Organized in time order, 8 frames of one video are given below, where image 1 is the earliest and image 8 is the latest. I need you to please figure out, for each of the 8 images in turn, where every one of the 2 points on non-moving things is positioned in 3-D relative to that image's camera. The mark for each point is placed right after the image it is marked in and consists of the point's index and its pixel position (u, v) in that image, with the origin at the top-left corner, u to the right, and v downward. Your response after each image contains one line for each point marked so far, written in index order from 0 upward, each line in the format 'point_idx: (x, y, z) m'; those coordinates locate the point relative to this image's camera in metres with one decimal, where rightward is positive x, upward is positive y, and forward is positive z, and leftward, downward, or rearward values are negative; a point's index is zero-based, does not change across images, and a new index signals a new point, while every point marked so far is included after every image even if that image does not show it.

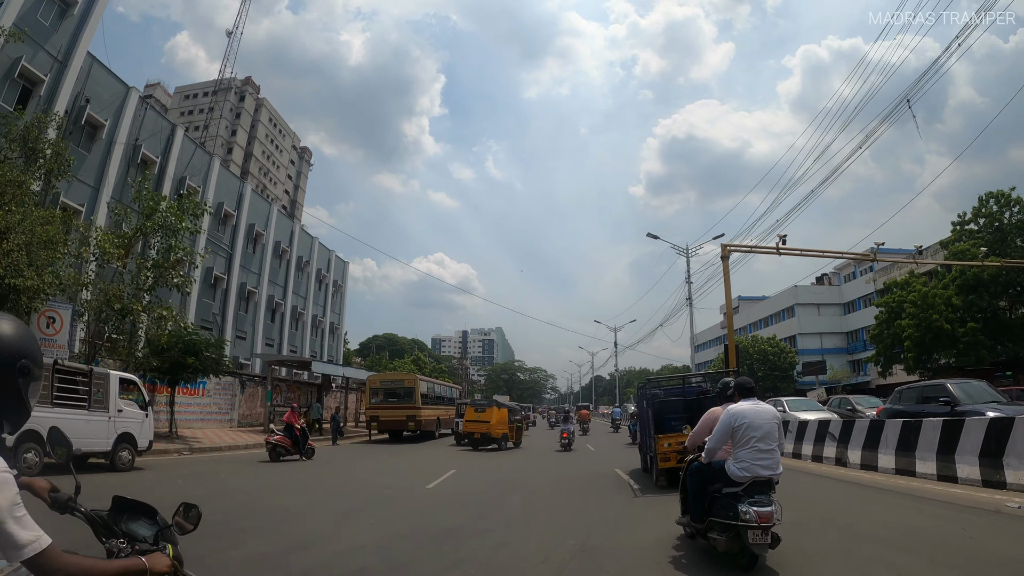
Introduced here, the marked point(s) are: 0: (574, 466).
0: (+1.4, -3.7, +12.1) m
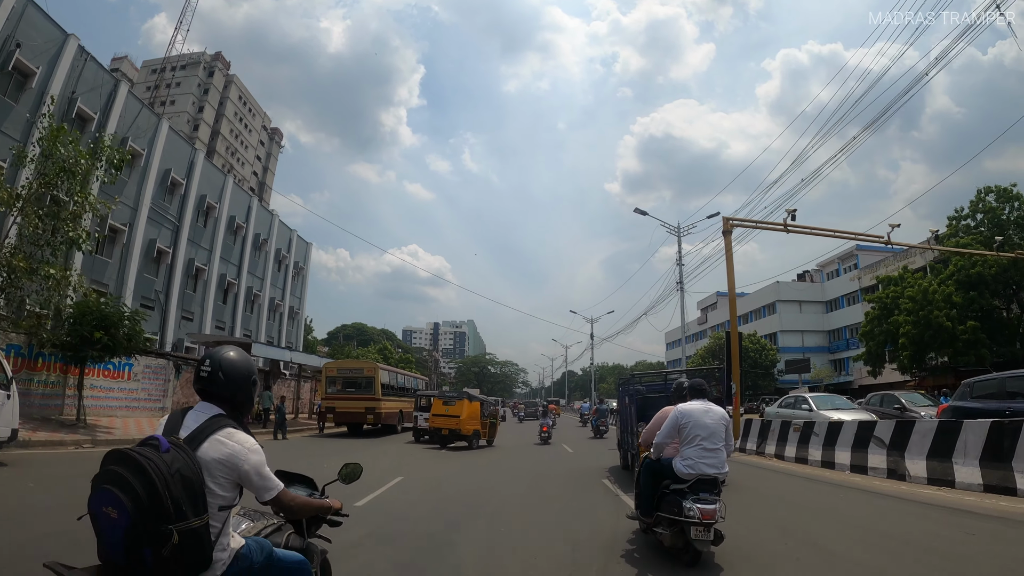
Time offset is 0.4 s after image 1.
0: (+0.8, -3.5, +11.5) m
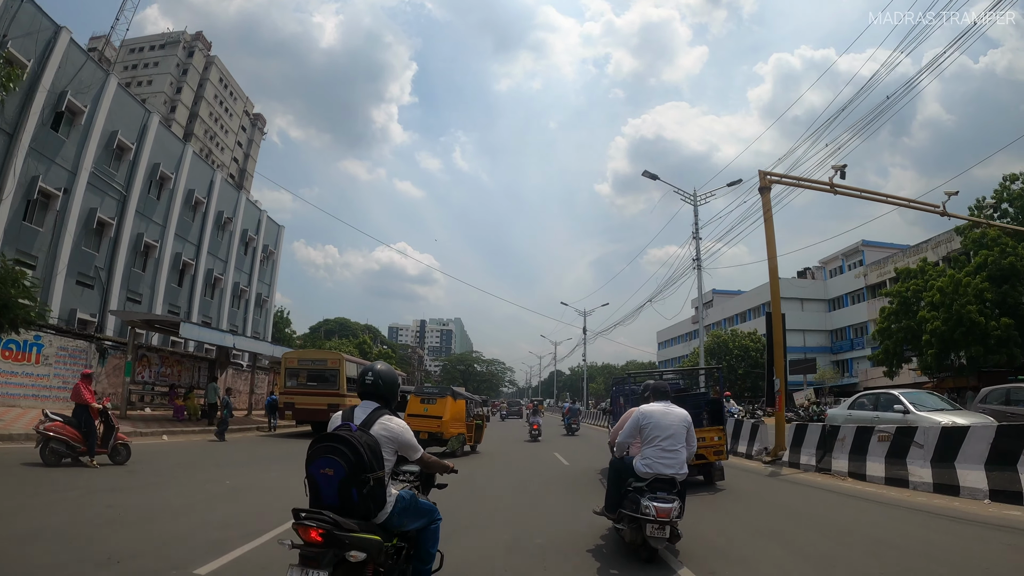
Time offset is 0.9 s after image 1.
0: (+0.5, -3.4, +10.8) m
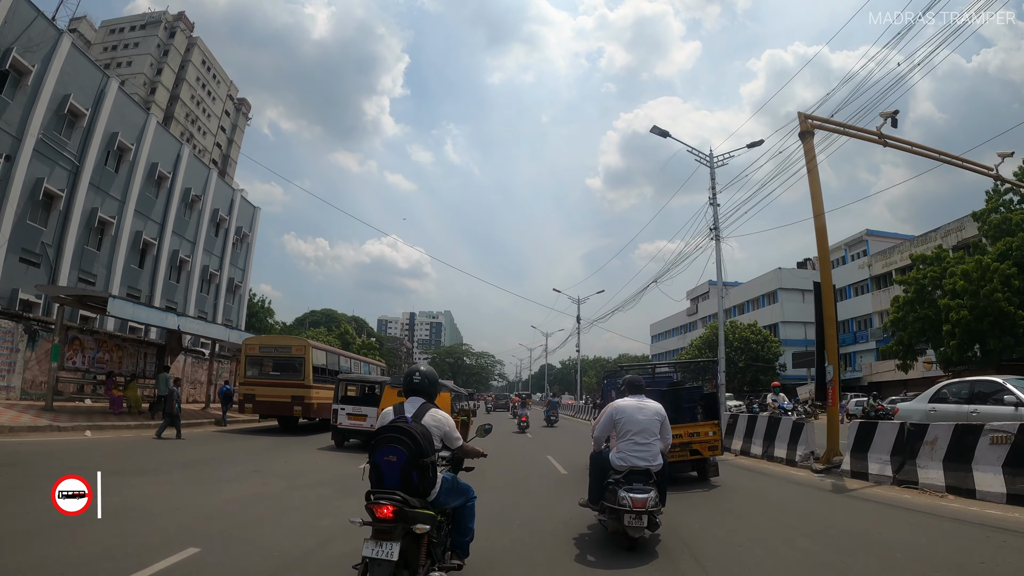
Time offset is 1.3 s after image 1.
0: (+0.3, -3.1, +10.2) m
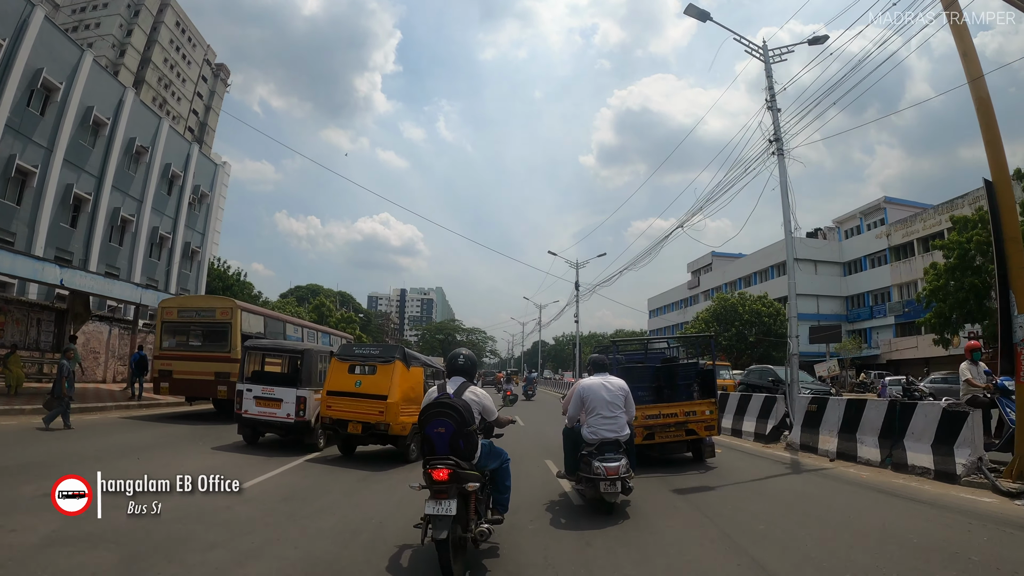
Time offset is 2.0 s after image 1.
0: (+0.2, -2.6, +9.4) m
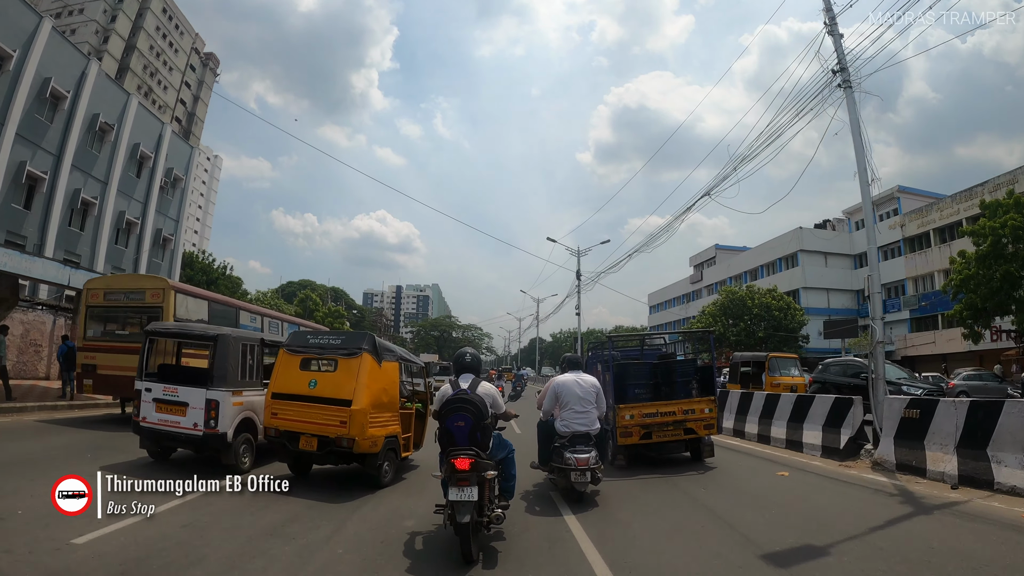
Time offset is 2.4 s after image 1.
0: (+0.1, -2.5, +8.9) m
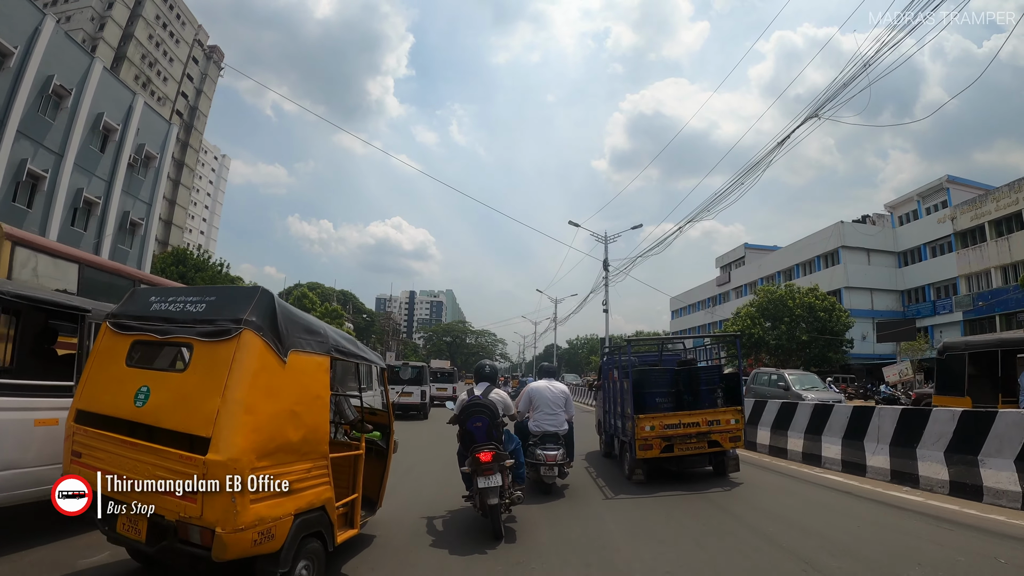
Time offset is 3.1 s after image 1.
0: (+0.3, -2.4, +8.0) m
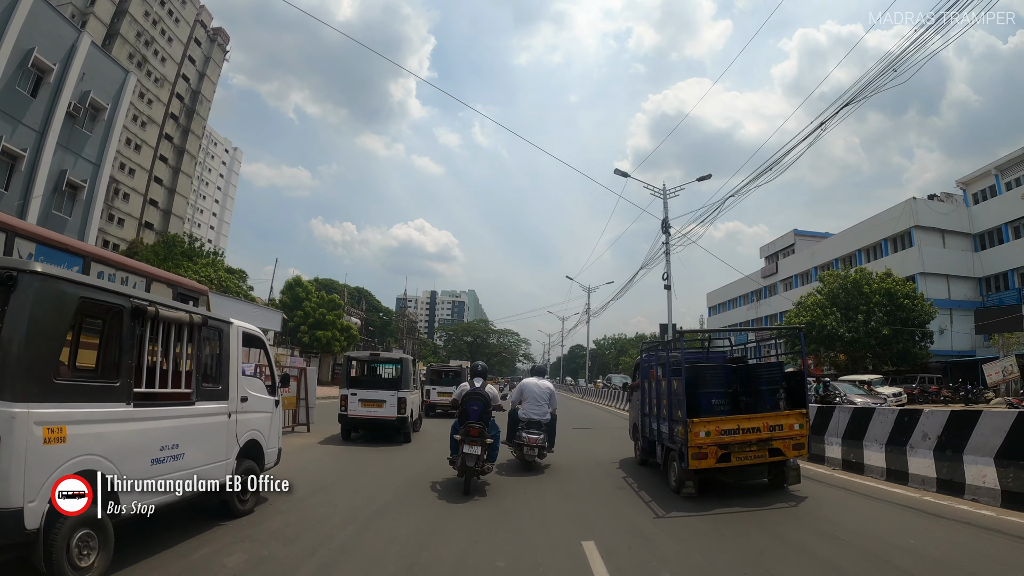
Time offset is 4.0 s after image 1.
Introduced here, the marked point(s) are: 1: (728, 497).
0: (+0.6, -2.2, +7.0) m
1: (+3.0, -2.9, +7.8) m
